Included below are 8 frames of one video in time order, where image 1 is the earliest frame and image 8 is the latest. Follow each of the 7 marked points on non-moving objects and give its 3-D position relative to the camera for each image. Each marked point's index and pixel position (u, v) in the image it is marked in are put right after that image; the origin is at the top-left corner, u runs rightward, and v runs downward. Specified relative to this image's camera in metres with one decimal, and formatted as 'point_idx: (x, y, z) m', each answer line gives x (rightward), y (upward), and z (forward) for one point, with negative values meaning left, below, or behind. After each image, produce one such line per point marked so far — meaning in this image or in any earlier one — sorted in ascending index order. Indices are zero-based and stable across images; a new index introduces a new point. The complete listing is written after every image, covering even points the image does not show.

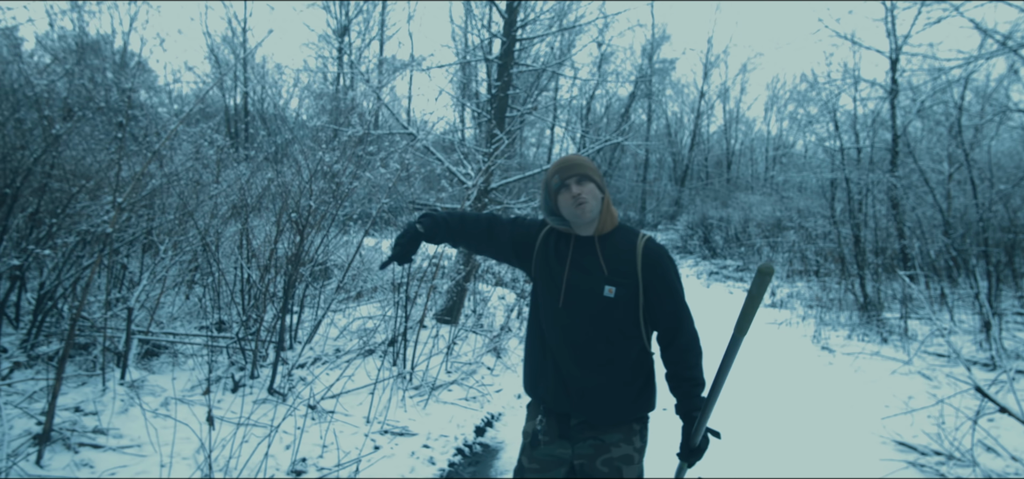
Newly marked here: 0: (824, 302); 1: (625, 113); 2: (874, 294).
0: (+5.0, -1.0, +8.9) m
1: (+2.3, +2.5, +11.0) m
2: (+5.6, -0.8, +8.4) m
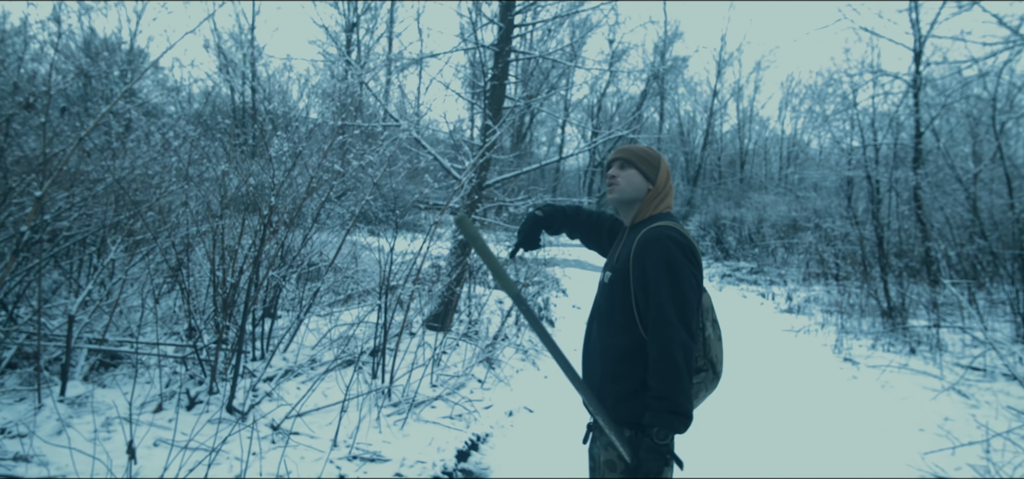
0: (+5.0, -1.0, +8.3) m
1: (+2.3, +2.5, +10.5) m
2: (+5.5, -0.9, +7.9) m
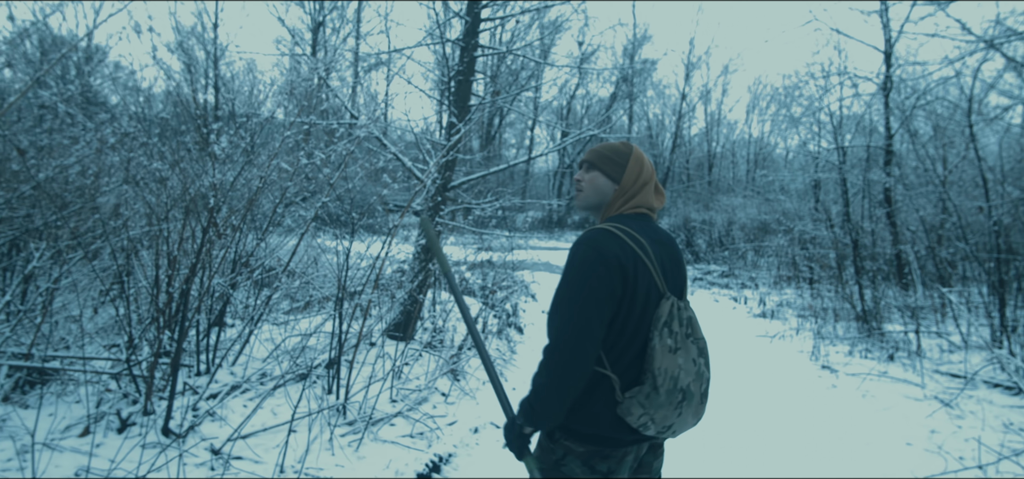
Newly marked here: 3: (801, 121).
0: (+4.6, -1.1, +8.2) m
1: (+1.7, +2.4, +10.2) m
2: (+5.1, -0.9, +7.8) m
3: (+6.3, +2.5, +12.0) m
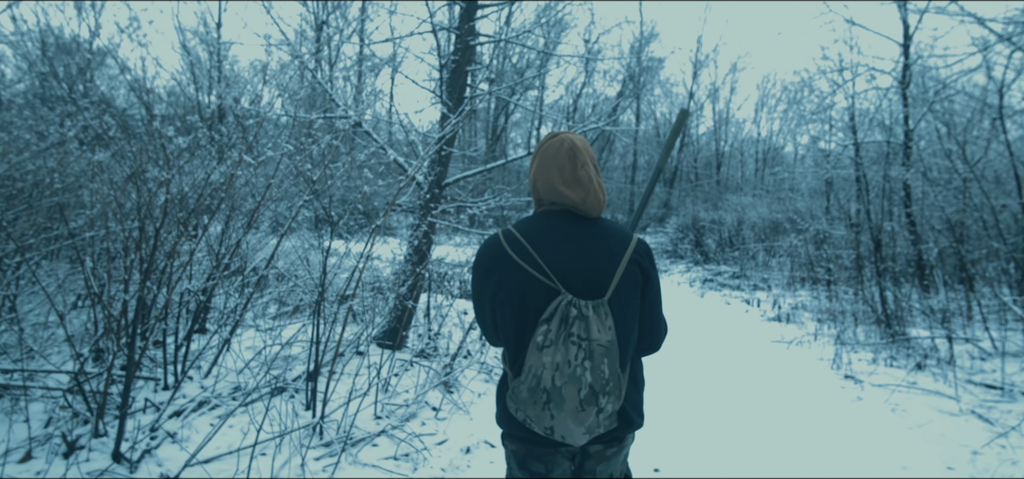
0: (+4.6, -1.1, +7.8) m
1: (+1.8, +2.4, +9.9) m
2: (+5.1, -0.9, +7.4) m
3: (+6.4, +2.5, +11.5) m
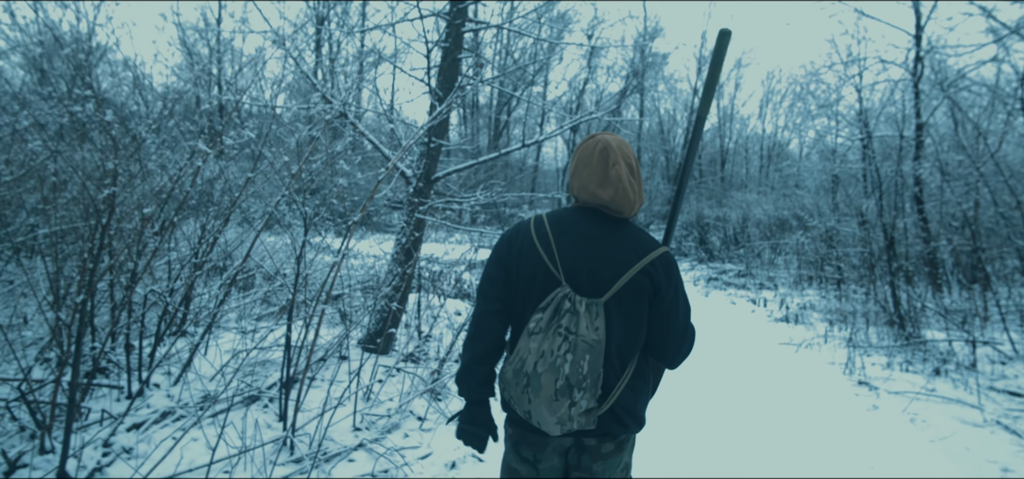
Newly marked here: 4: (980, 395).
0: (+4.5, -1.0, +7.5) m
1: (+1.7, +2.4, +9.5) m
2: (+5.1, -0.9, +7.1) m
3: (+6.3, +2.6, +11.2) m
4: (+3.9, -1.3, +4.6) m
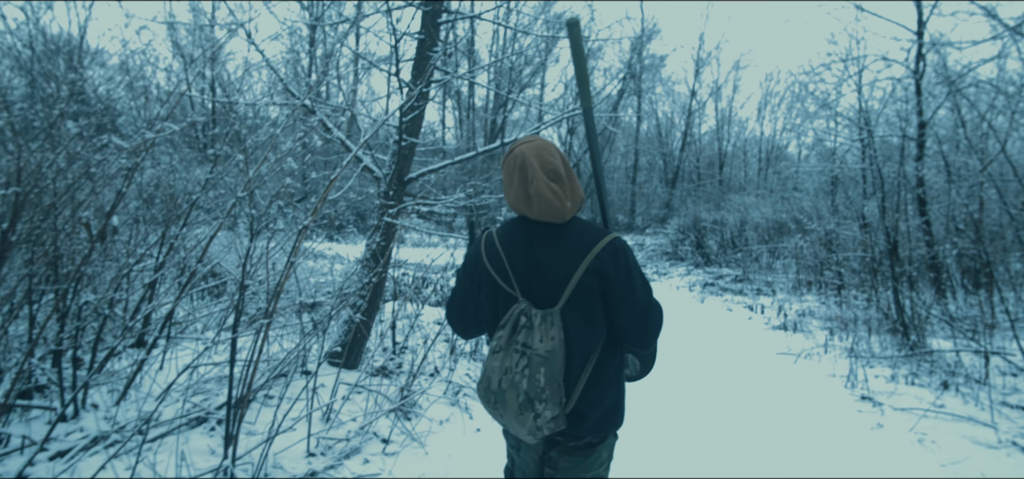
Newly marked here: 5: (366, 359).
0: (+4.3, -1.1, +7.2) m
1: (+1.5, +2.4, +9.2) m
2: (+4.9, -0.9, +6.7) m
3: (+6.1, +2.5, +10.9) m
4: (+3.7, -1.3, +4.2) m
5: (-1.3, -1.0, +4.9) m
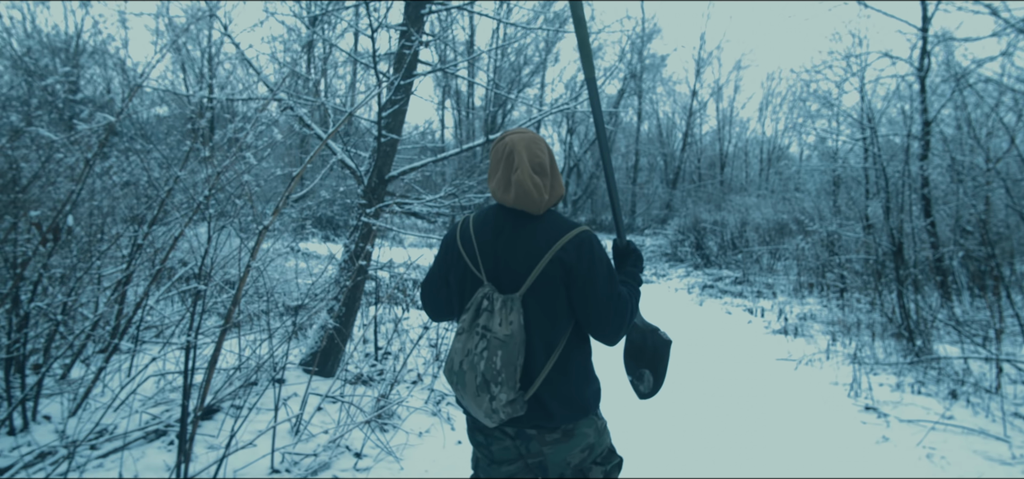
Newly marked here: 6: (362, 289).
0: (+4.2, -1.1, +6.9) m
1: (+1.4, +2.4, +9.0) m
2: (+4.8, -0.9, +6.5) m
3: (+6.0, +2.5, +10.7) m
4: (+3.6, -1.3, +4.0) m
5: (-1.4, -1.1, +4.7) m
6: (-1.2, -0.4, +4.6) m
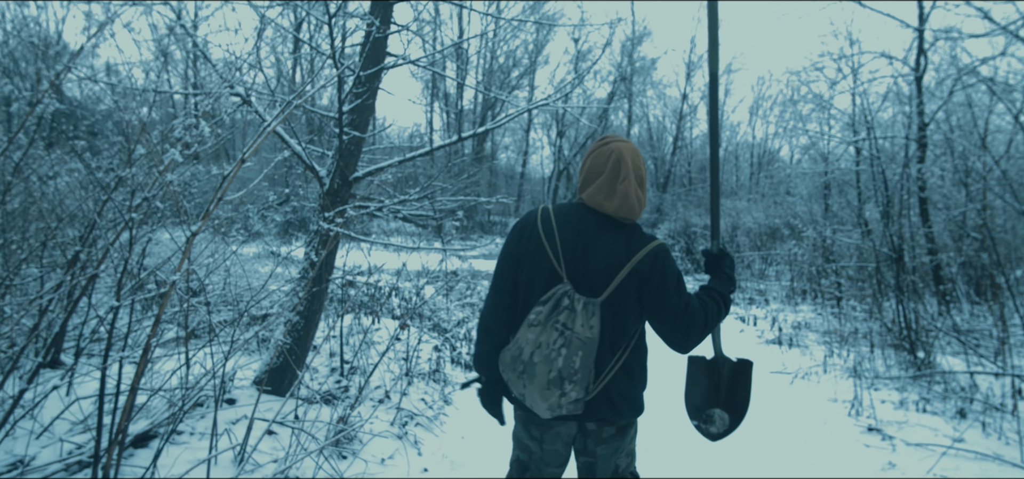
0: (+4.0, -1.2, +6.6) m
1: (+1.2, +2.3, +8.7) m
2: (+4.5, -1.0, +6.2) m
3: (+5.8, +2.4, +10.4) m
4: (+3.4, -1.4, +3.7) m
5: (-1.6, -1.1, +4.3) m
6: (-1.4, -0.5, +4.3) m
